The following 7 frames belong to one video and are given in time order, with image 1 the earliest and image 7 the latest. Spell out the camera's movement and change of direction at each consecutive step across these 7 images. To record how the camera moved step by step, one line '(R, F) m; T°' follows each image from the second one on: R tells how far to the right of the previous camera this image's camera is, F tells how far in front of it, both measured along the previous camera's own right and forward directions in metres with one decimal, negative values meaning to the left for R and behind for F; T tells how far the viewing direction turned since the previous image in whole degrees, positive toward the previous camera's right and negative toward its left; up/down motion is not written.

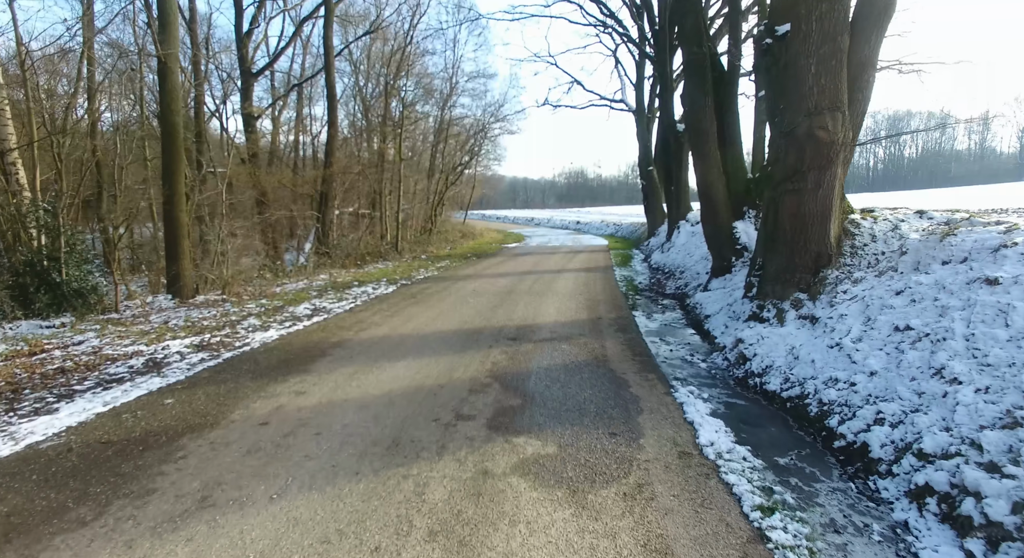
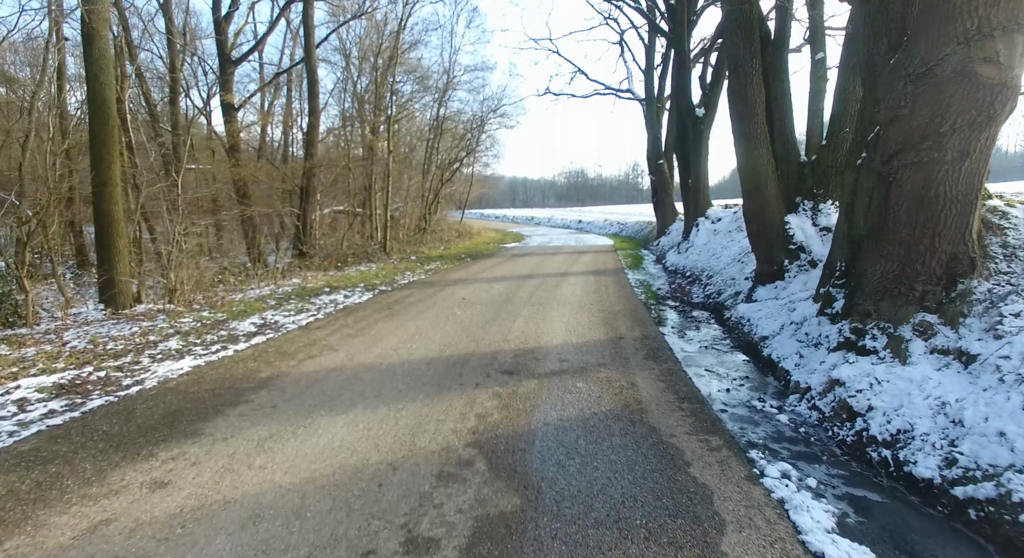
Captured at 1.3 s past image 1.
(0.0, +1.8) m; 0°
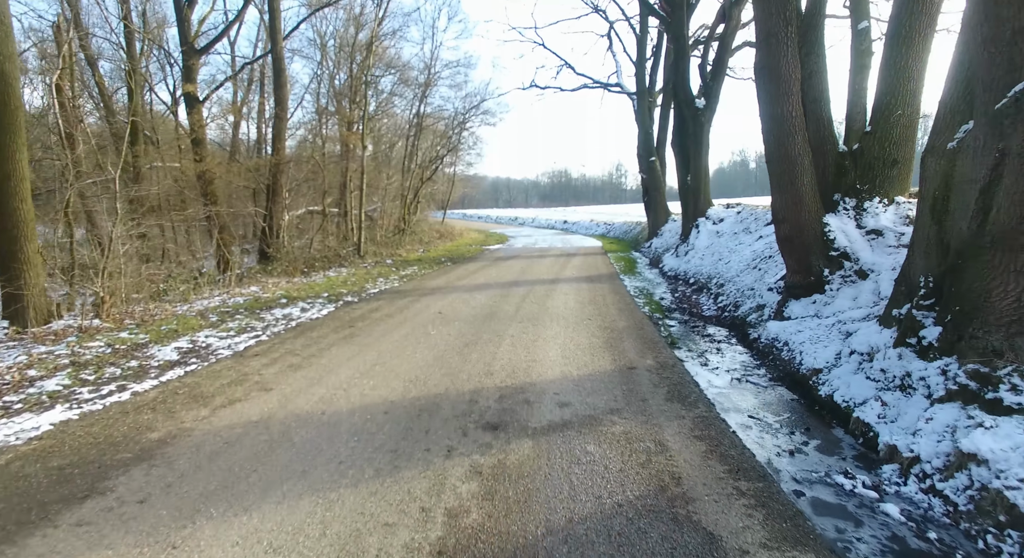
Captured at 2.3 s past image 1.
(0.0, +1.3) m; +2°
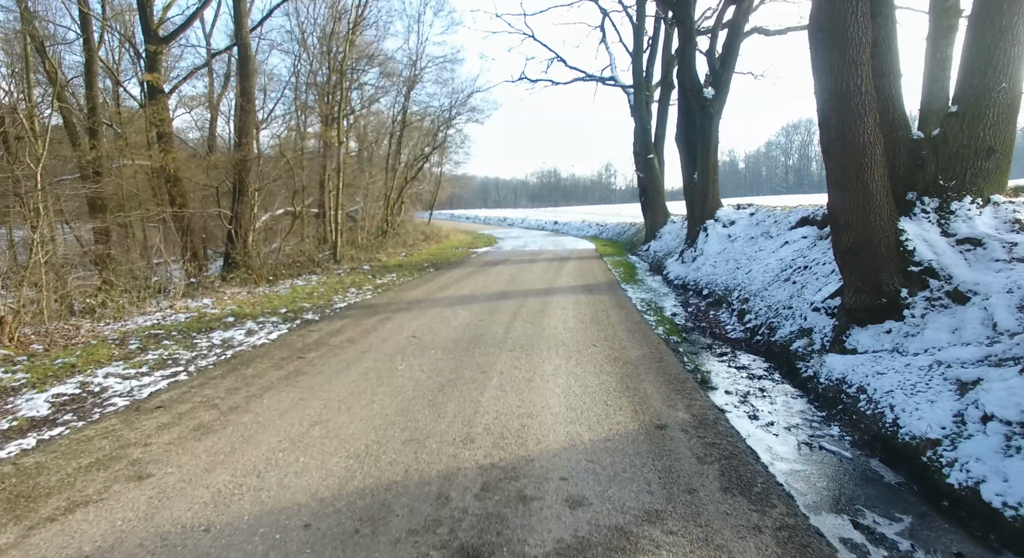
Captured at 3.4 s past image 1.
(0.0, +1.4) m; +1°
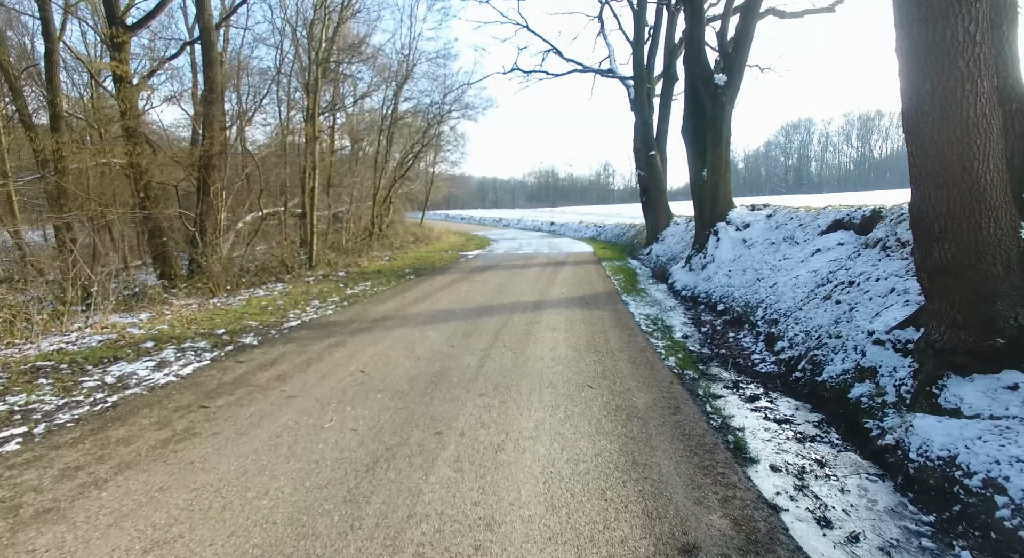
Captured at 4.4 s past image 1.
(+0.2, +1.5) m; 0°
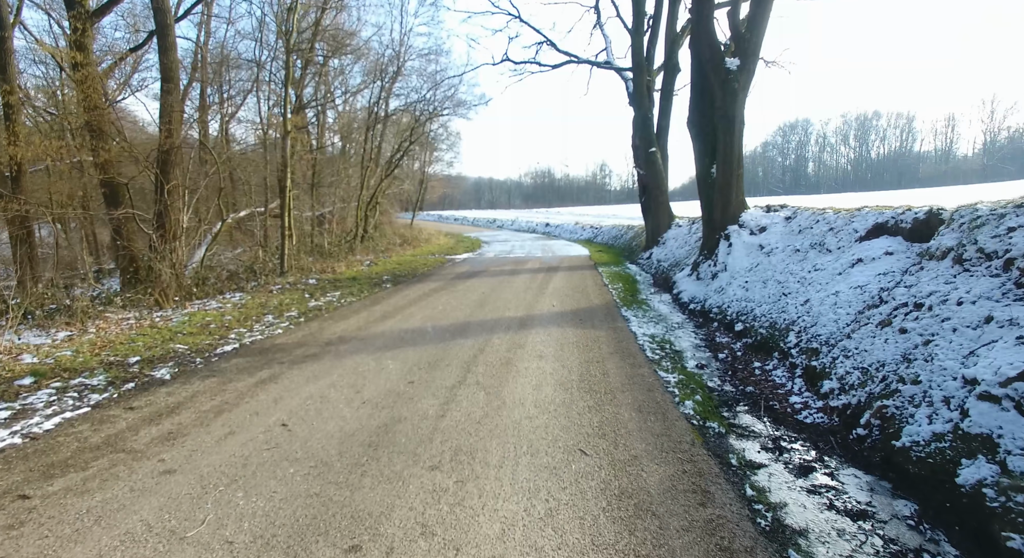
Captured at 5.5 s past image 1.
(+0.2, +1.4) m; 0°
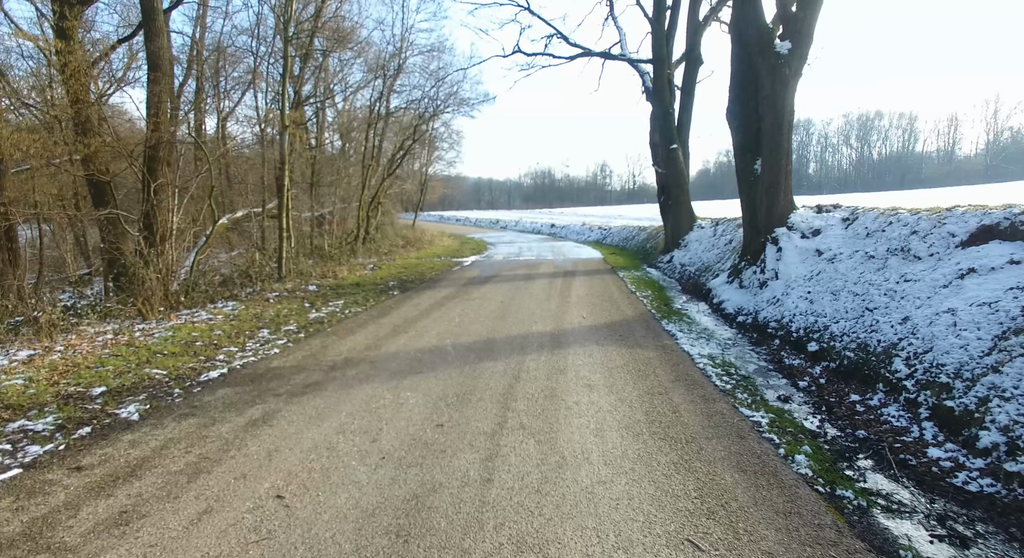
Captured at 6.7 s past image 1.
(-0.4, +1.1) m; 0°
